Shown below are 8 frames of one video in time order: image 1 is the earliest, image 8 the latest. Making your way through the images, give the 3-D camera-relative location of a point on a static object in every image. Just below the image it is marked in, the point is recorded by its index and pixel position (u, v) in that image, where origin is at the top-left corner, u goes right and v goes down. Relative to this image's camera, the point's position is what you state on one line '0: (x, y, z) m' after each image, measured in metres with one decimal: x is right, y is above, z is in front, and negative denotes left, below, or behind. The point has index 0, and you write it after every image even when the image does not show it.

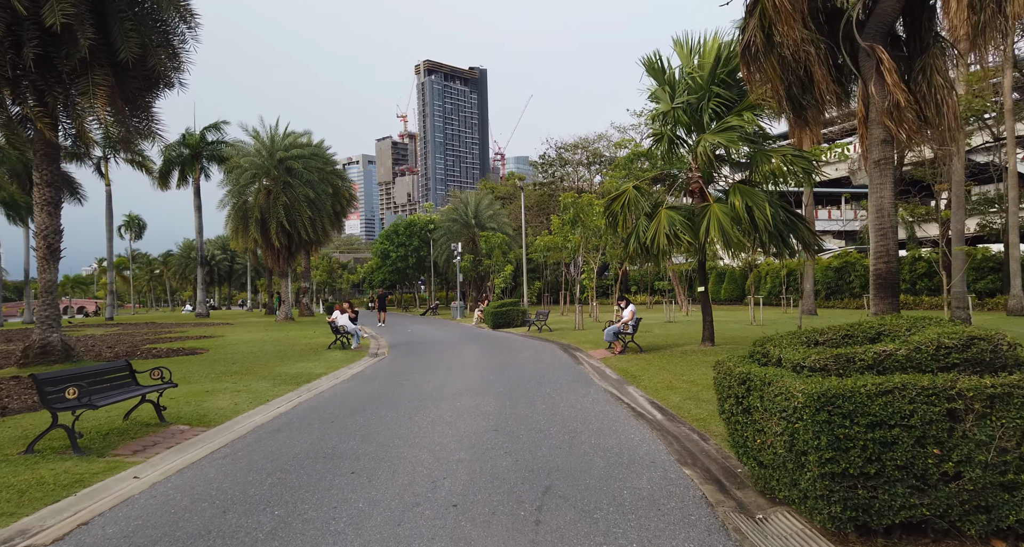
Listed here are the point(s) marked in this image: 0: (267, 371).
0: (-5.0, -2.0, +13.3) m
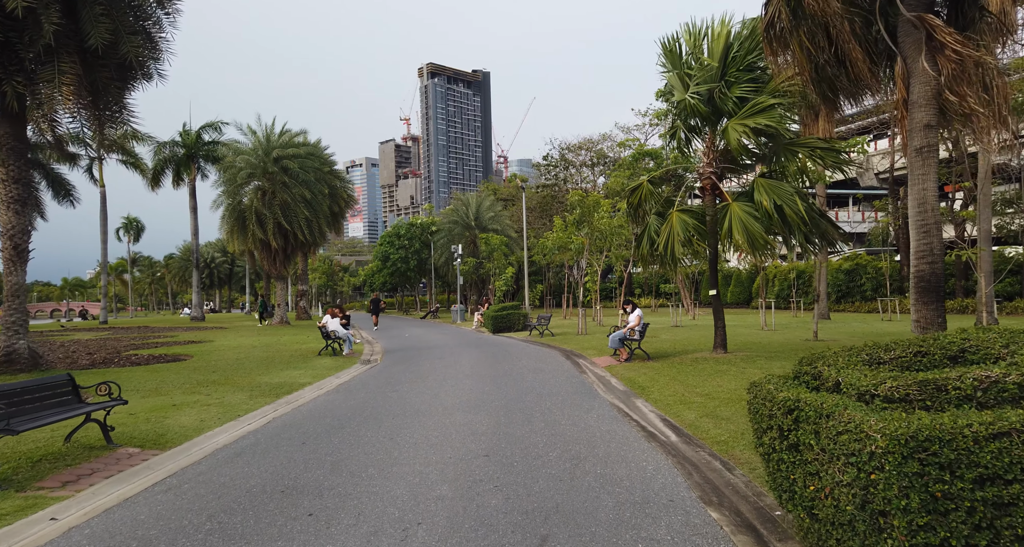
0: (-5.1, -2.1, +12.4) m
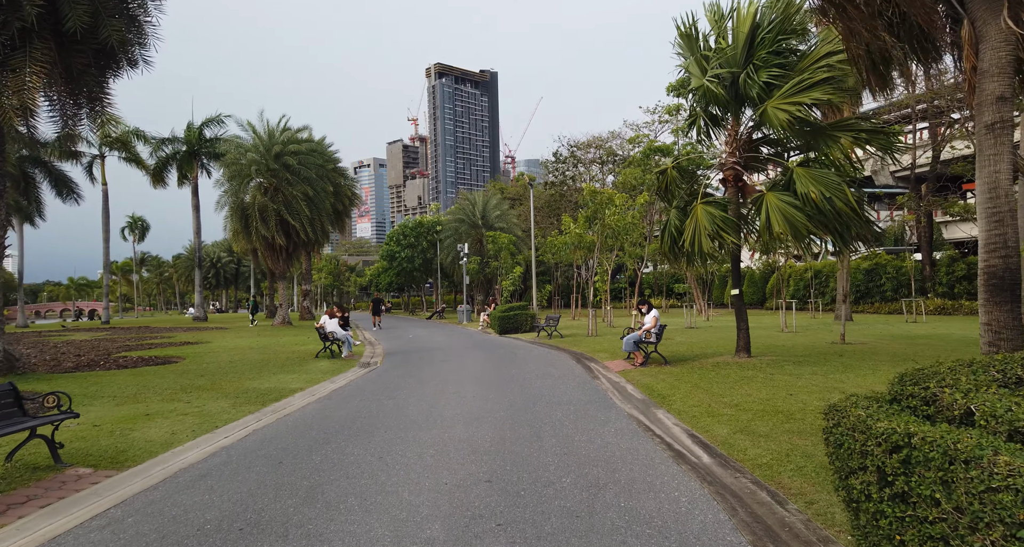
0: (-4.9, -2.0, +11.5) m
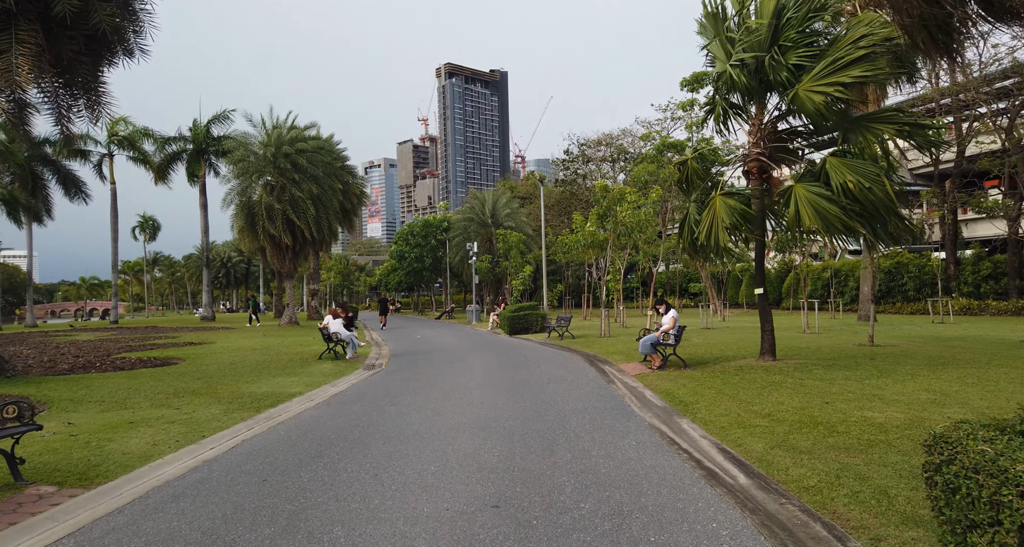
0: (-4.8, -2.0, +10.9) m
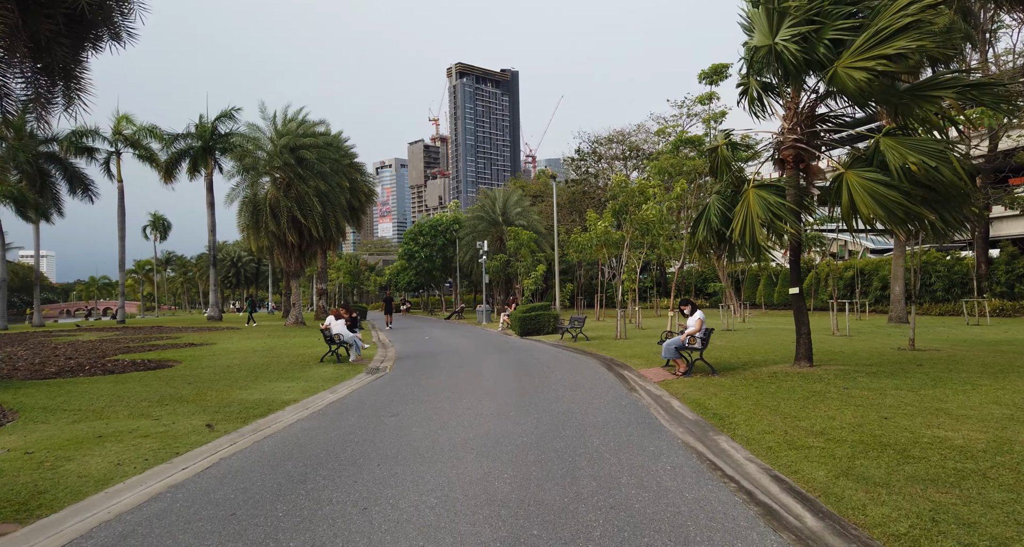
0: (-4.6, -1.9, +10.1) m
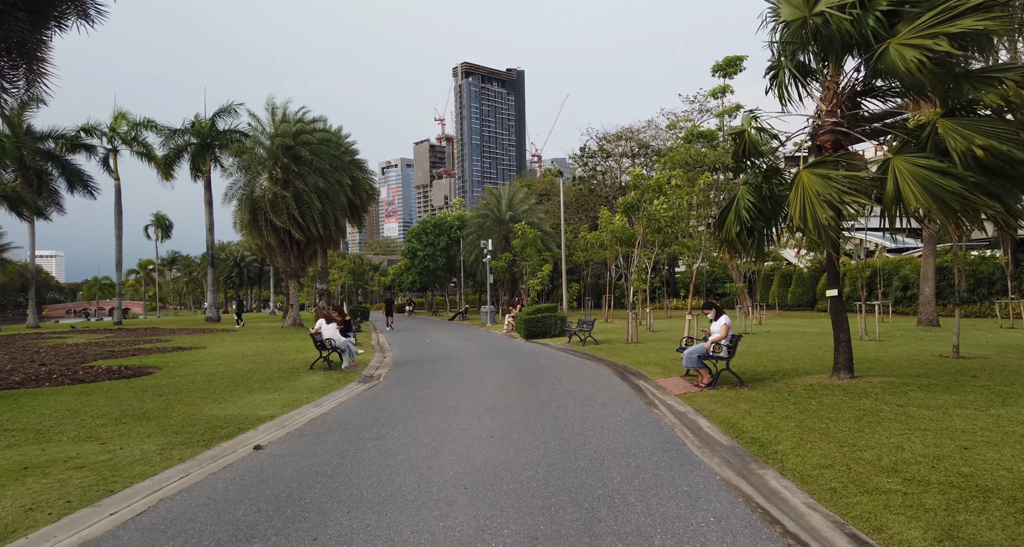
0: (-4.5, -2.0, +9.0) m
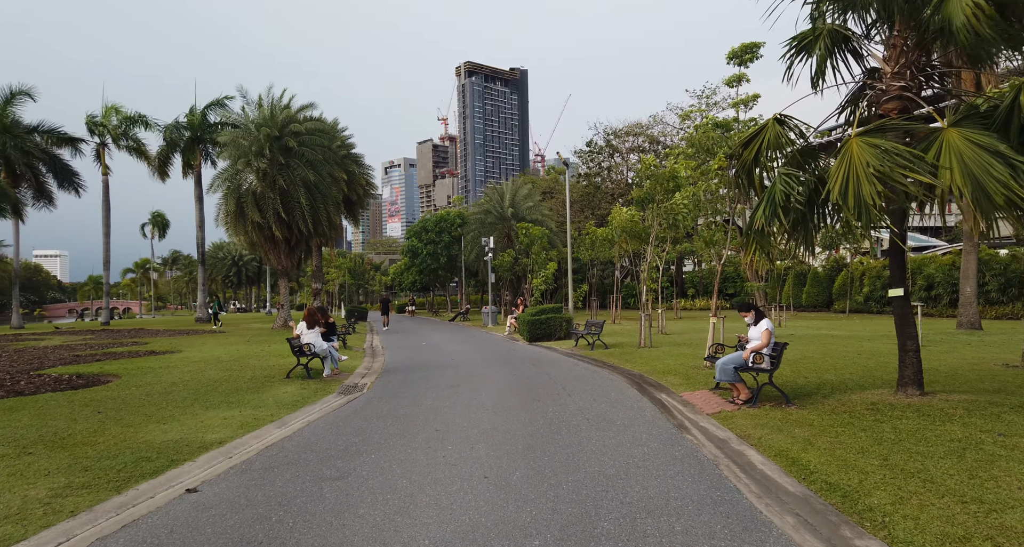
0: (-4.5, -1.9, +7.4) m
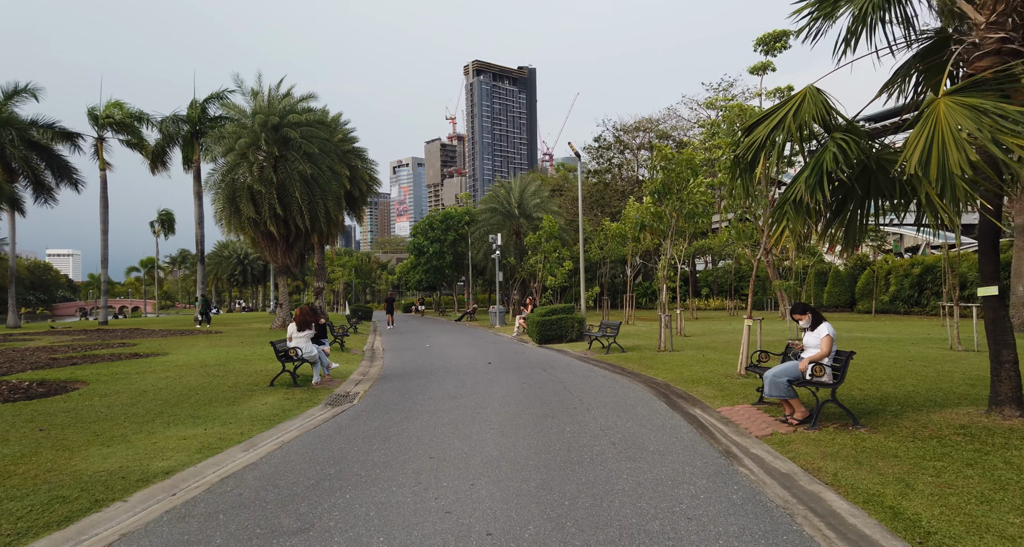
0: (-4.4, -1.8, +6.1) m
